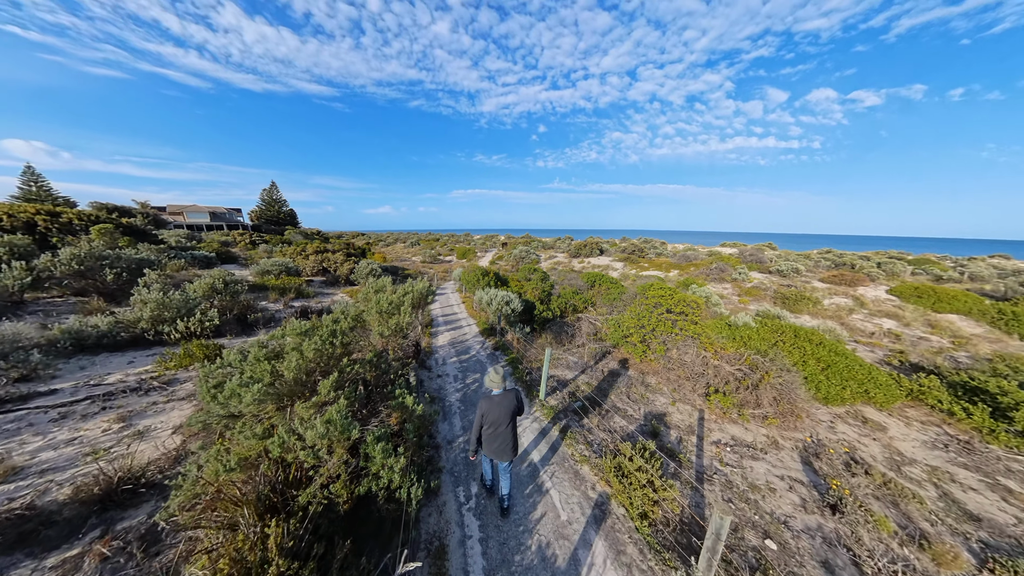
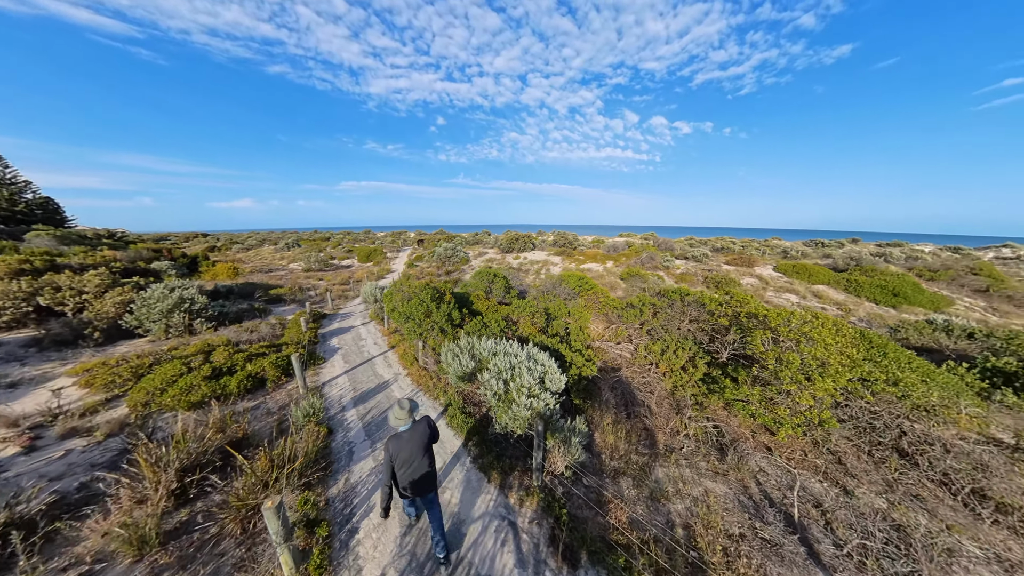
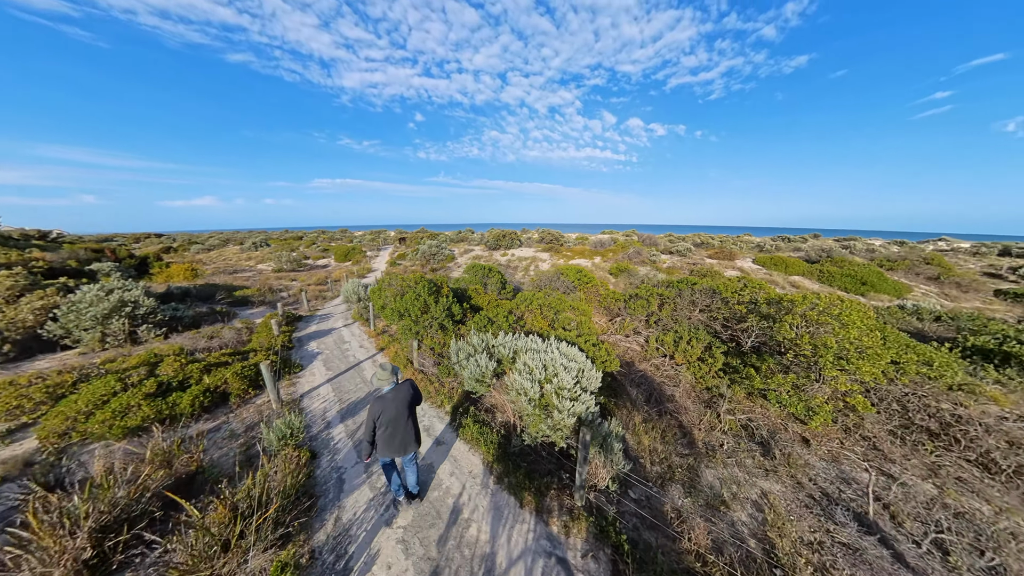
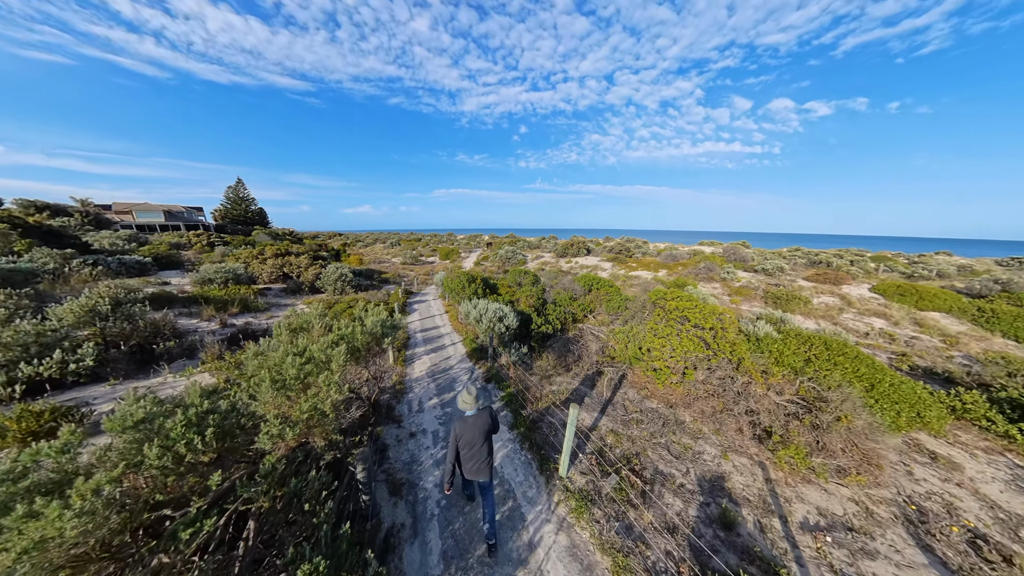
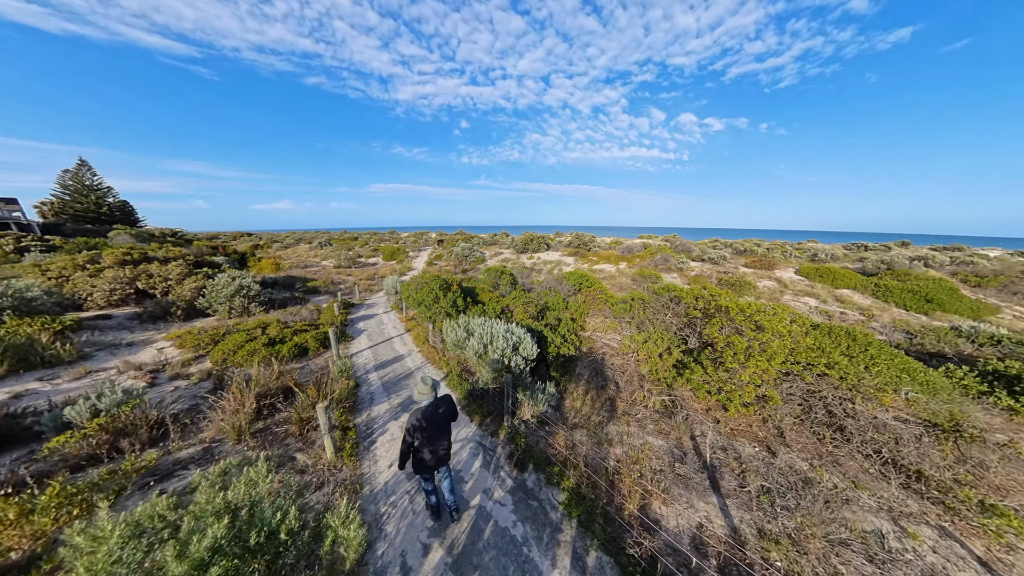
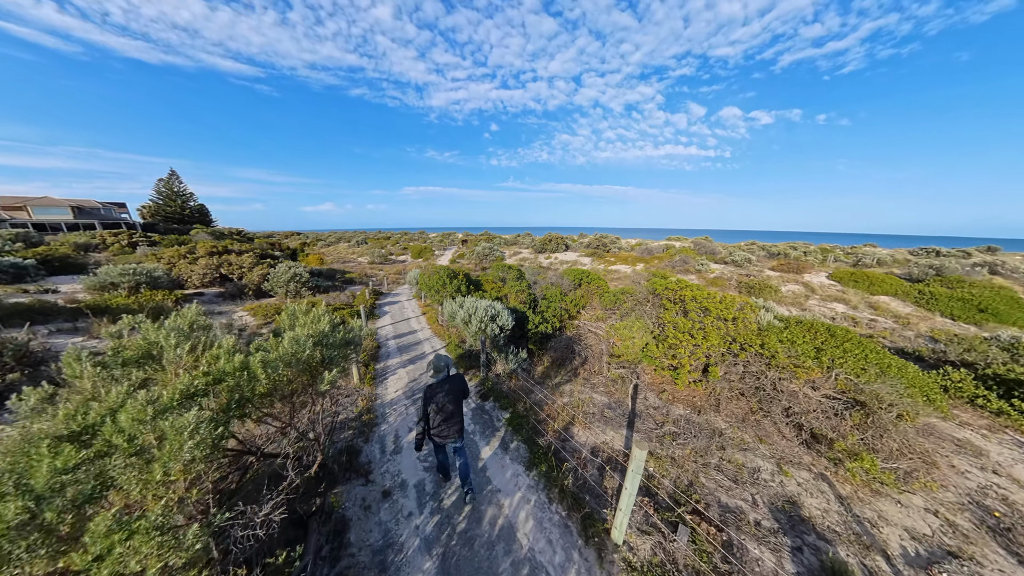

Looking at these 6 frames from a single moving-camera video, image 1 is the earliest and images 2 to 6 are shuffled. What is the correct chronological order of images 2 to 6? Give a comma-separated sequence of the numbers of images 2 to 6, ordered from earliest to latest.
4, 6, 5, 2, 3
